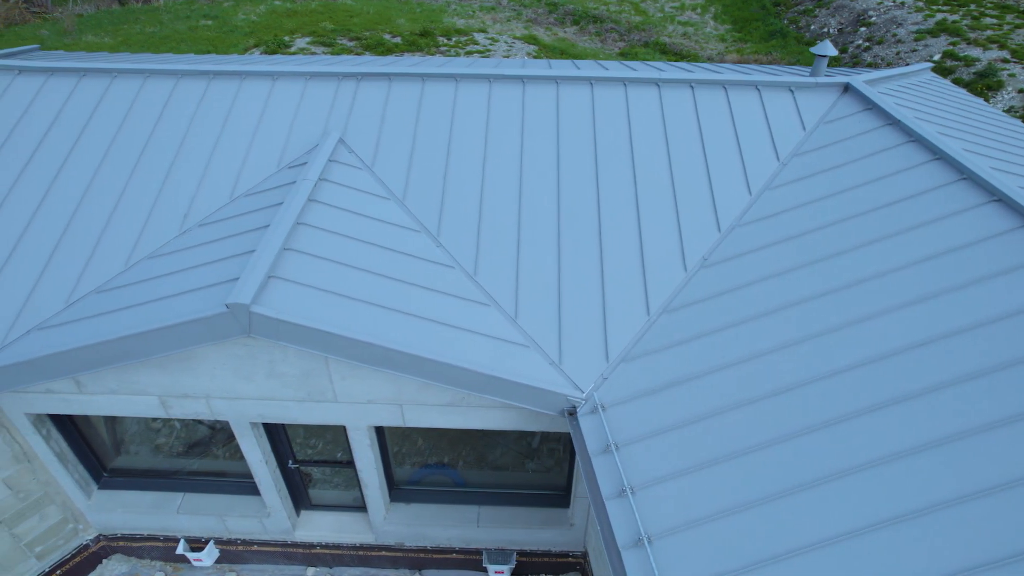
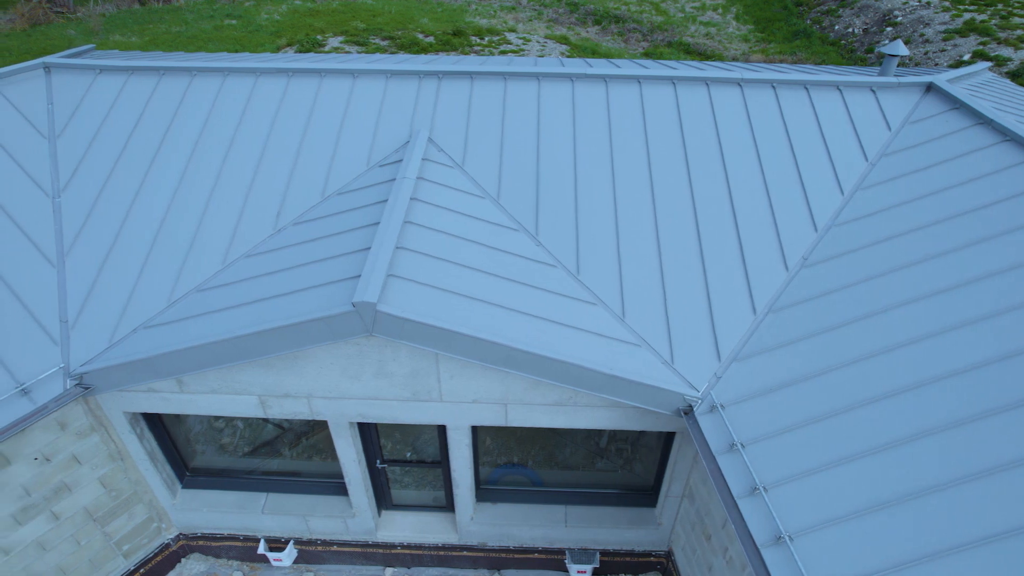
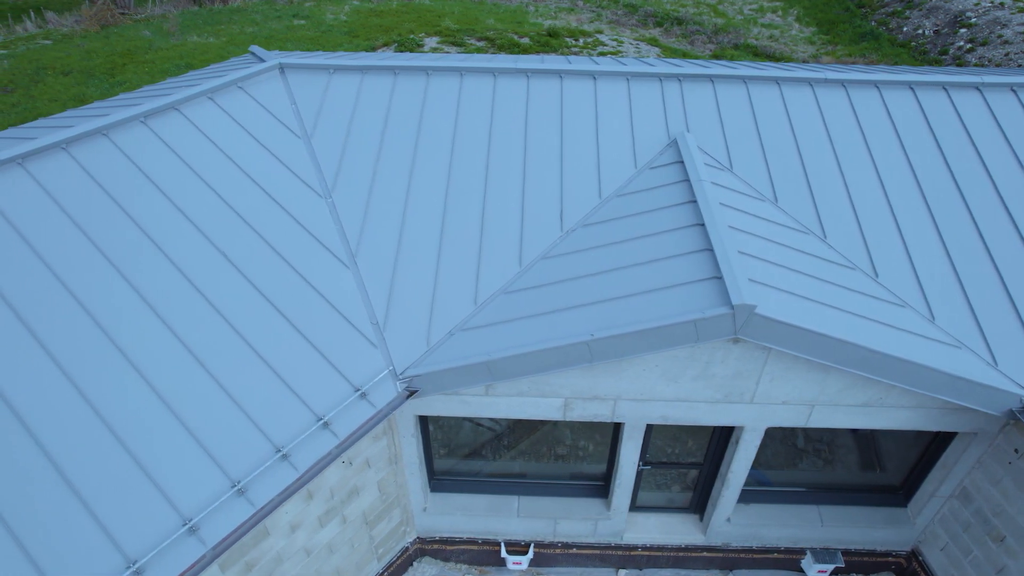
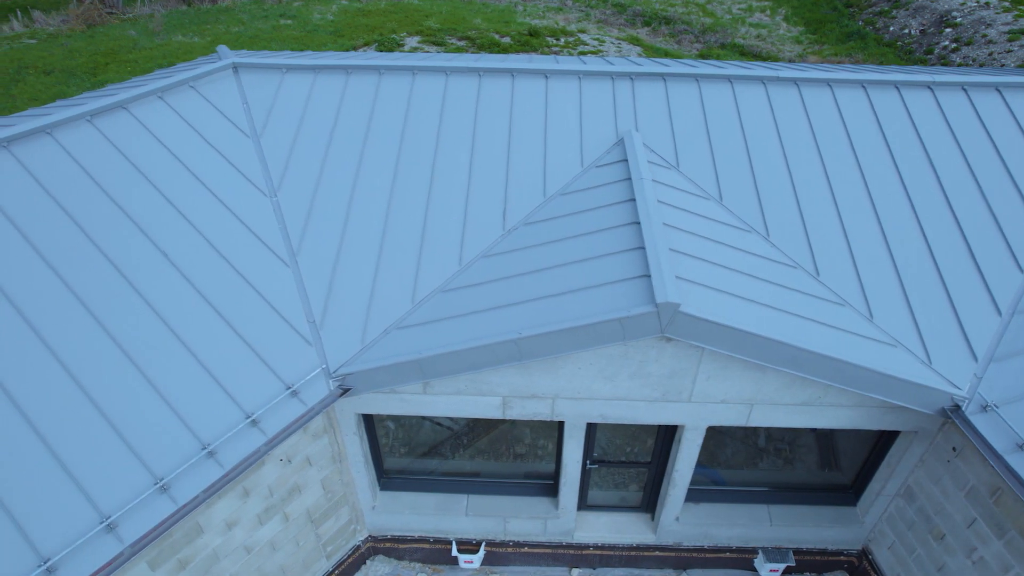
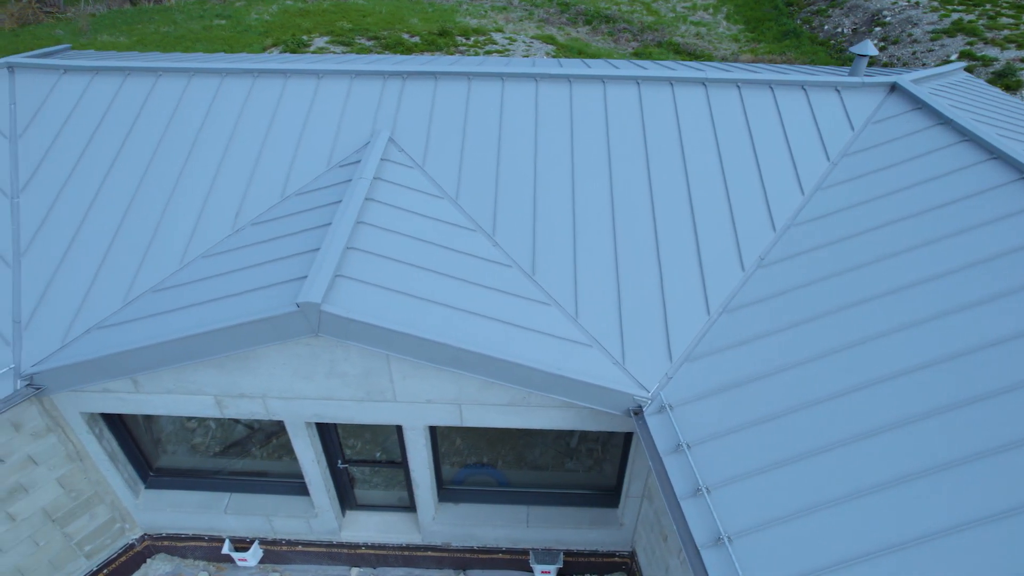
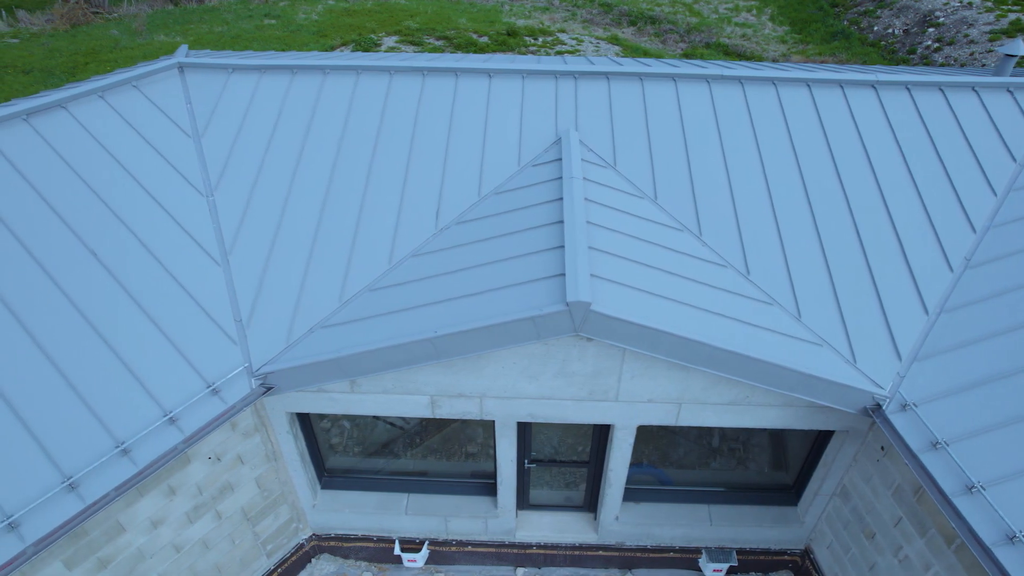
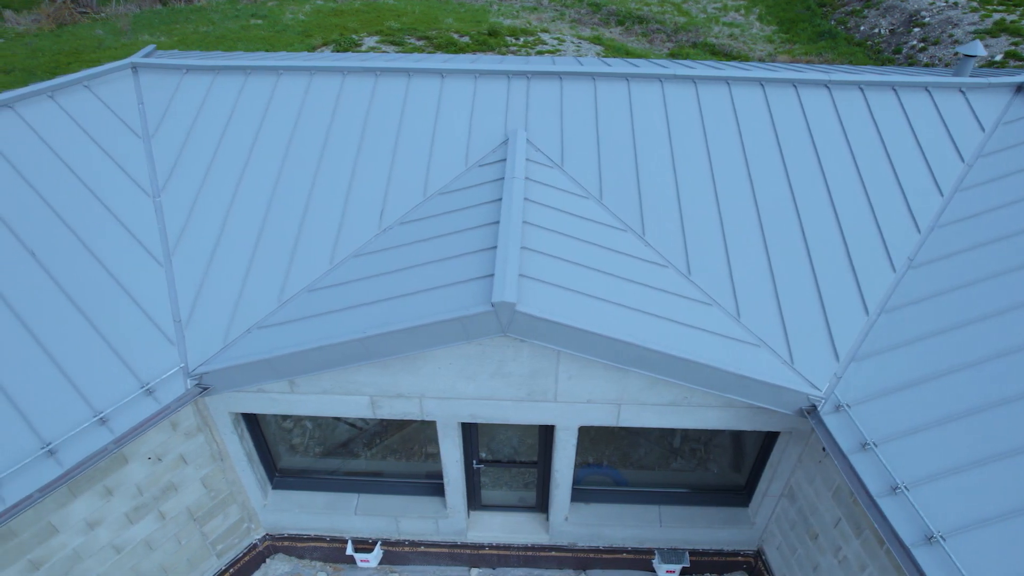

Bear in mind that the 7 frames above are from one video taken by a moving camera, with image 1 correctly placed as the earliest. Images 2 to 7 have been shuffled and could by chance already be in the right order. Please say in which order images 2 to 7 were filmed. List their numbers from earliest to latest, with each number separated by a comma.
5, 2, 7, 6, 4, 3
